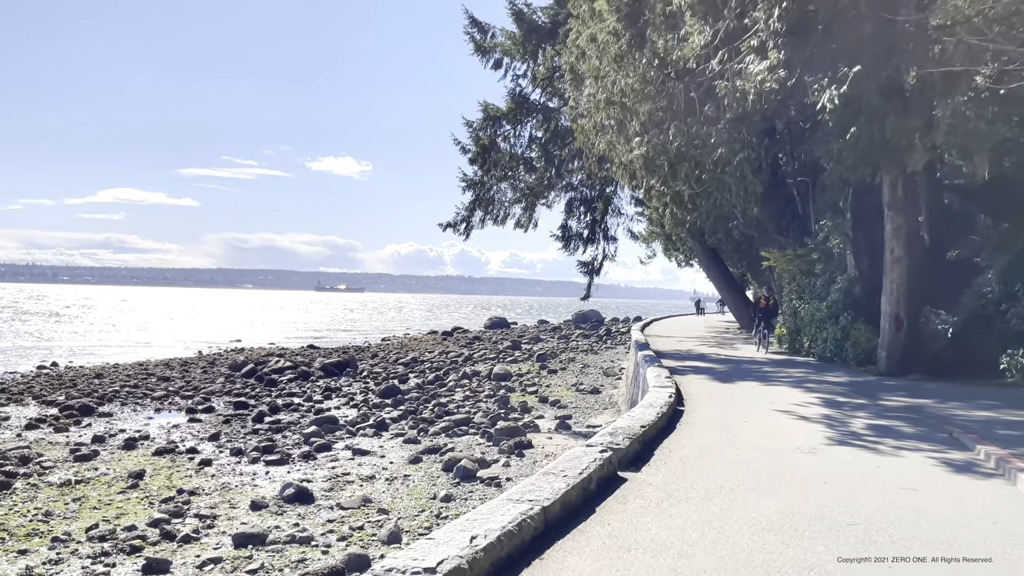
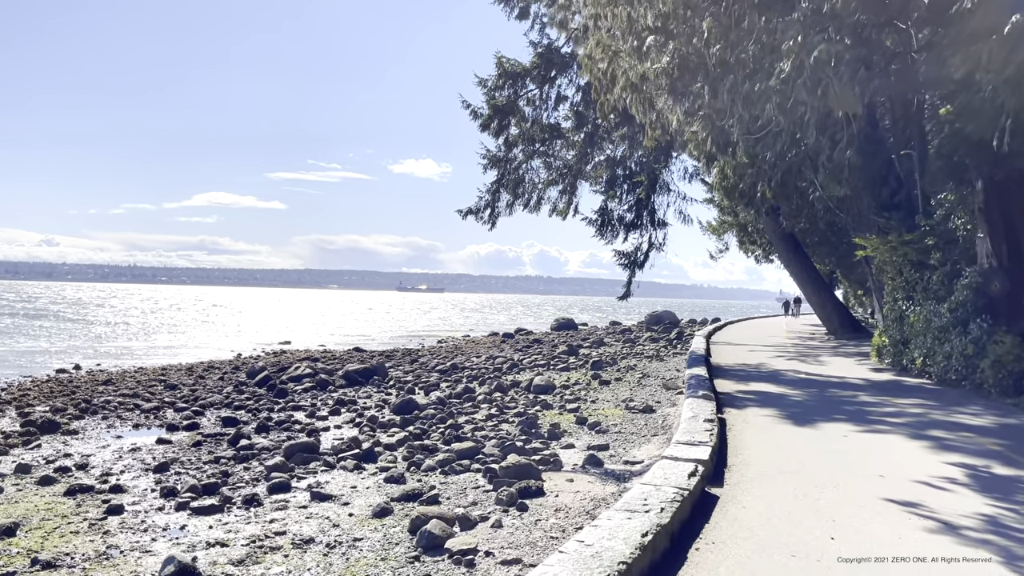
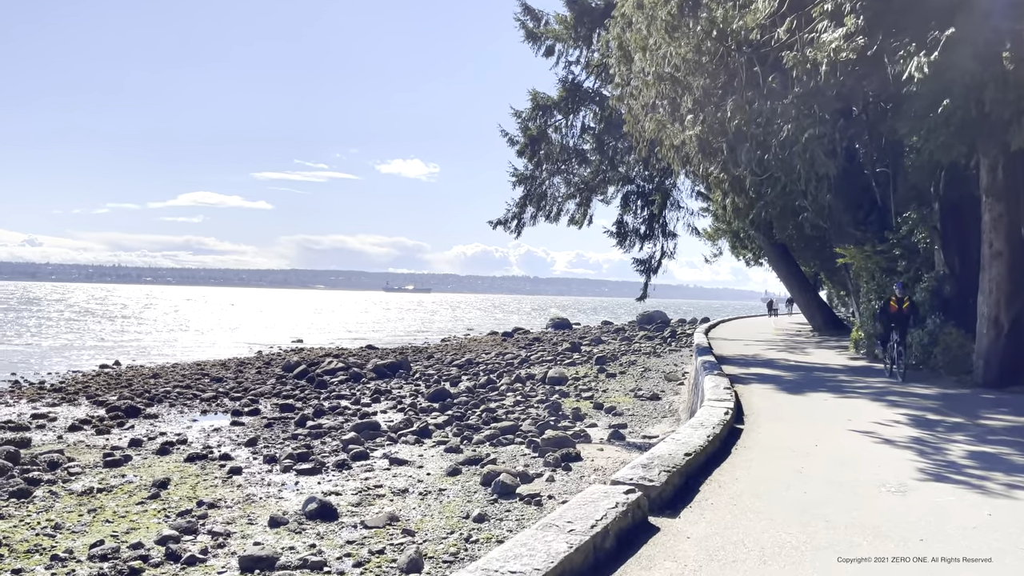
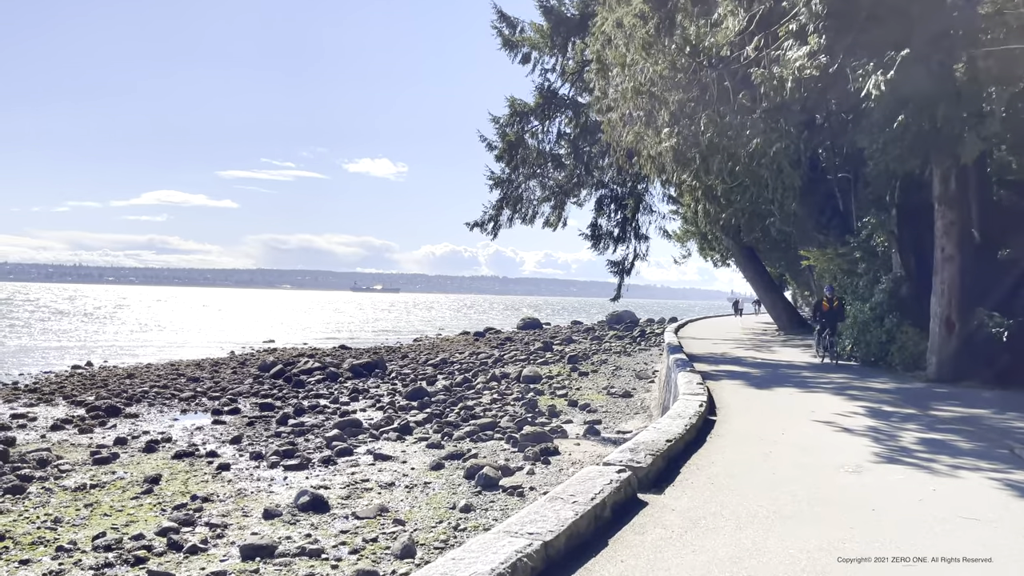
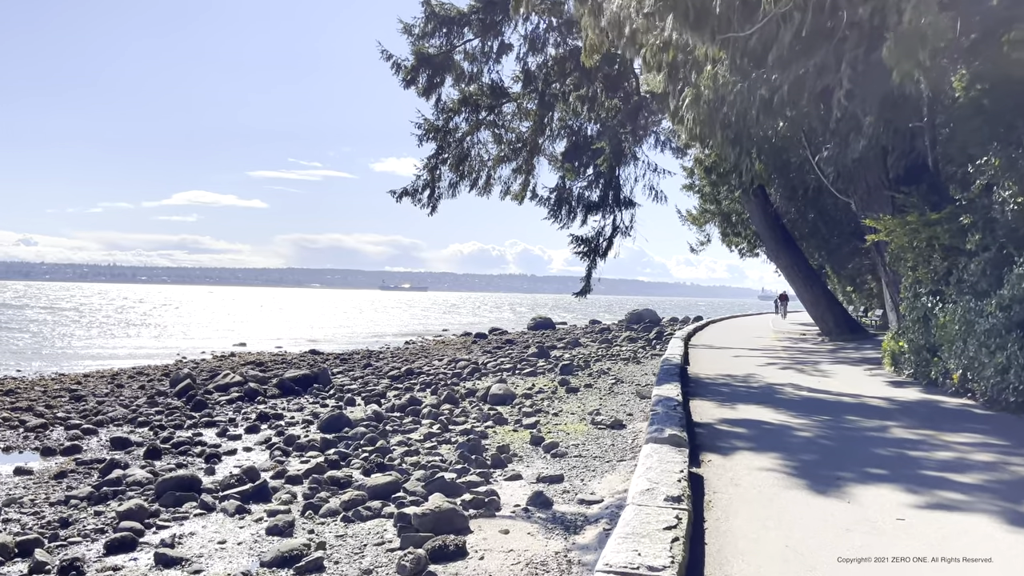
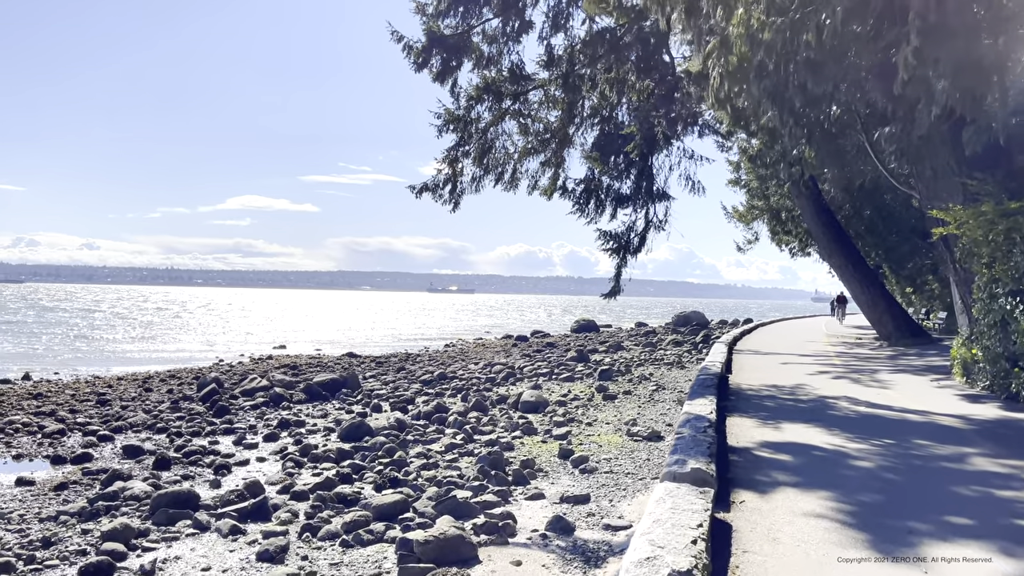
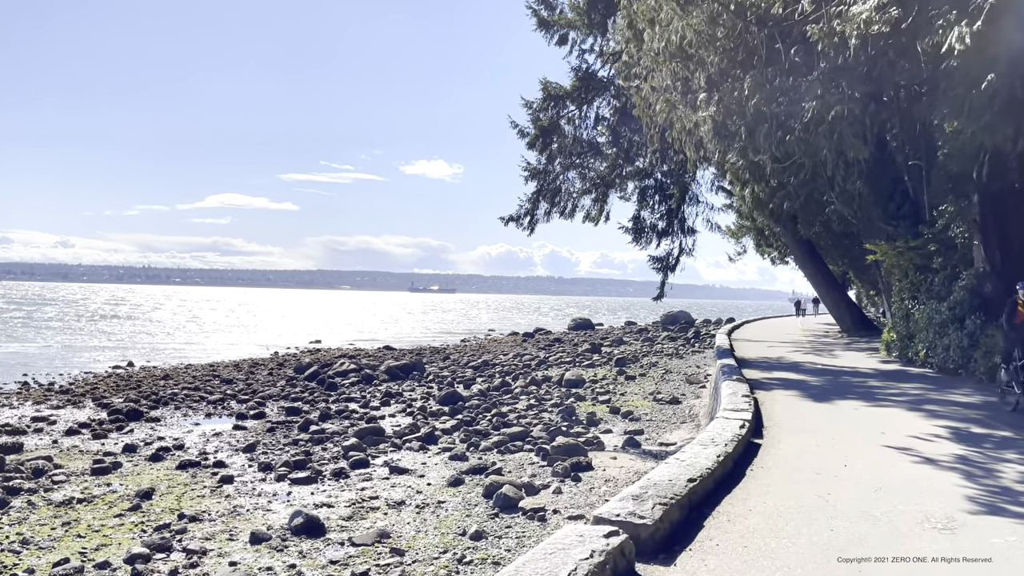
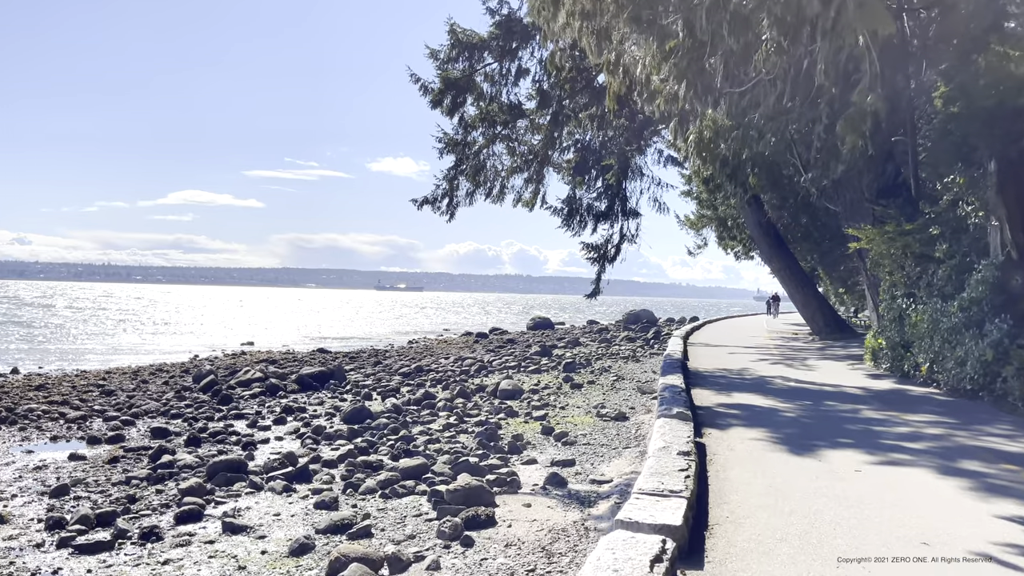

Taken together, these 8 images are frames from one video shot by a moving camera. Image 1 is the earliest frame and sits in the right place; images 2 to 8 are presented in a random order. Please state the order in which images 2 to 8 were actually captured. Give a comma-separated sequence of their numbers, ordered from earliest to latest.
4, 3, 7, 2, 8, 5, 6
